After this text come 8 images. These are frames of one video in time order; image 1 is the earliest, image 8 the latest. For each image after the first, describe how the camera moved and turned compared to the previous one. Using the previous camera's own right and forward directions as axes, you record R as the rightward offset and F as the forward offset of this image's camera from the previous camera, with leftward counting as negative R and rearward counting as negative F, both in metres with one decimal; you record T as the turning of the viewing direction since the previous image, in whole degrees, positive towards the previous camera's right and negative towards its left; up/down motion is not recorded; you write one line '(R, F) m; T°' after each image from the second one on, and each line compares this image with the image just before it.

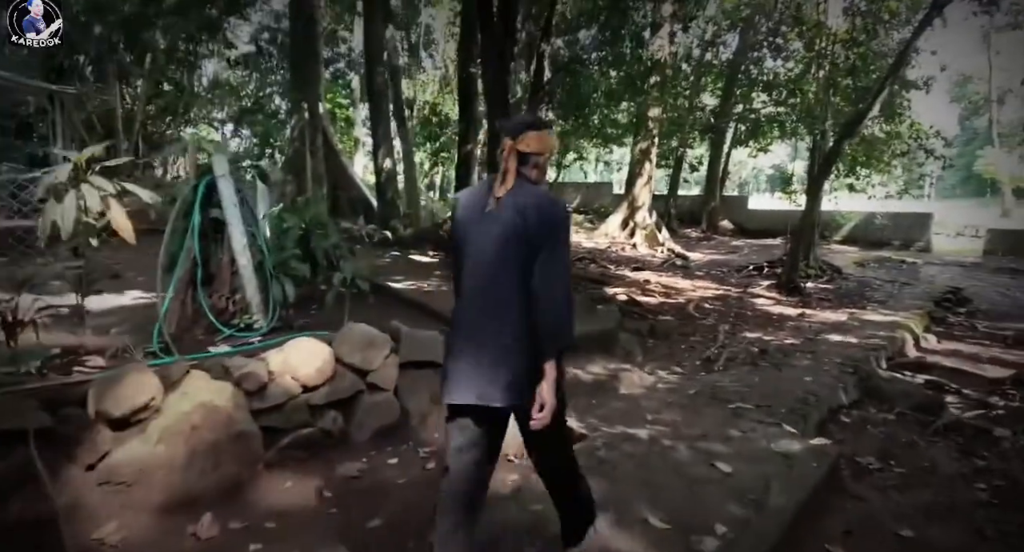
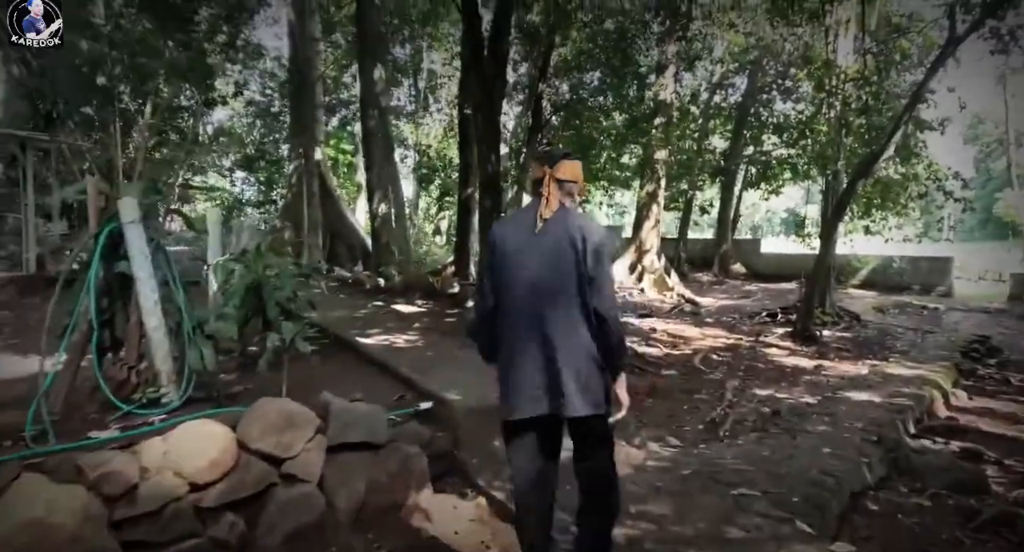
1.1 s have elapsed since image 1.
(+0.2, +0.3) m; -1°
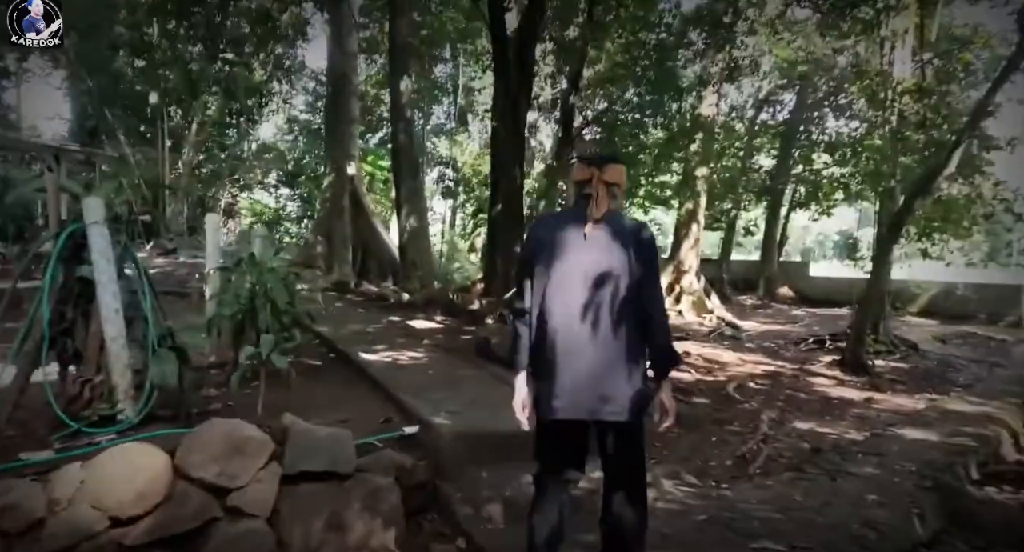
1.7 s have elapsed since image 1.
(+0.1, +0.2) m; -4°
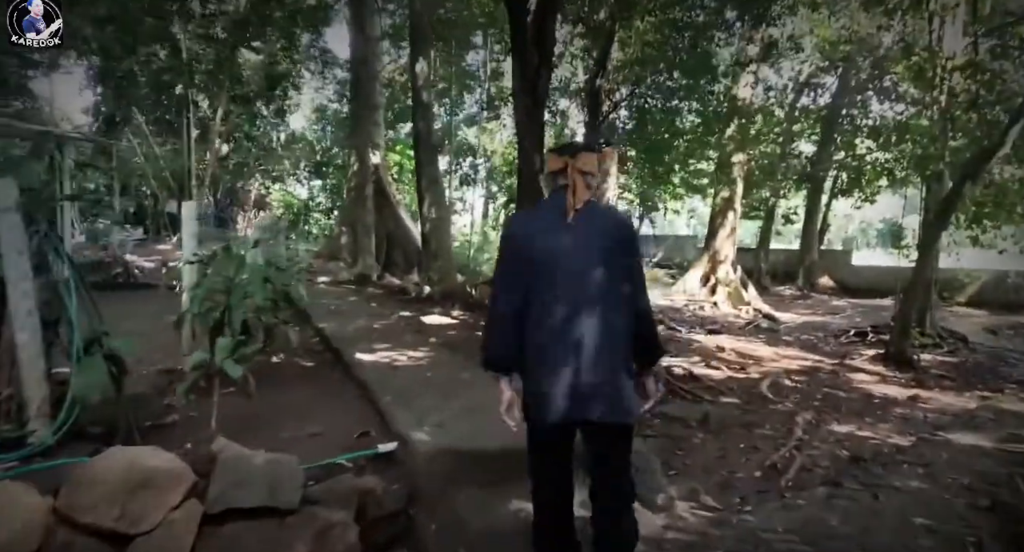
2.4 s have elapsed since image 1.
(+0.1, +0.2) m; -3°
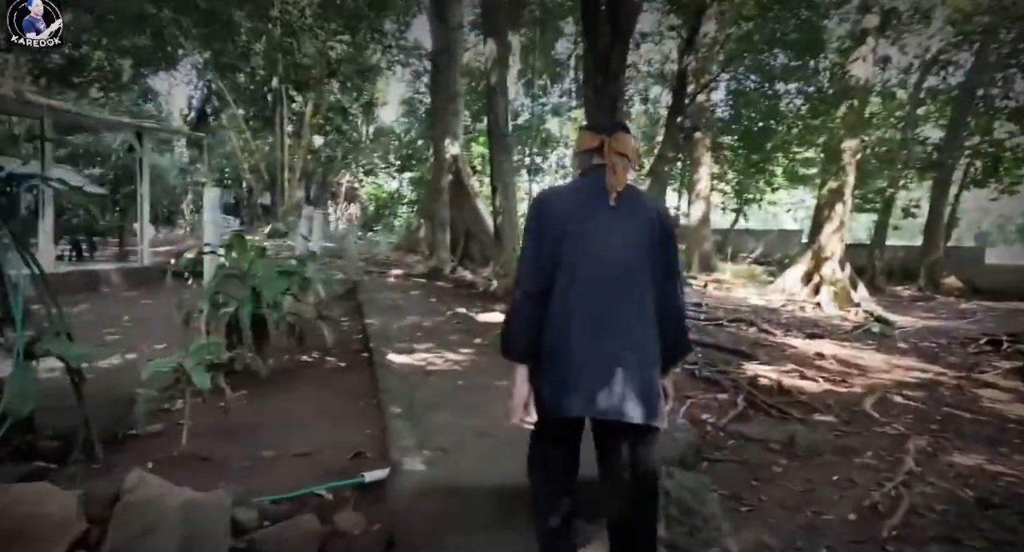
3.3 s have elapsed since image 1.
(+0.2, +0.3) m; -8°
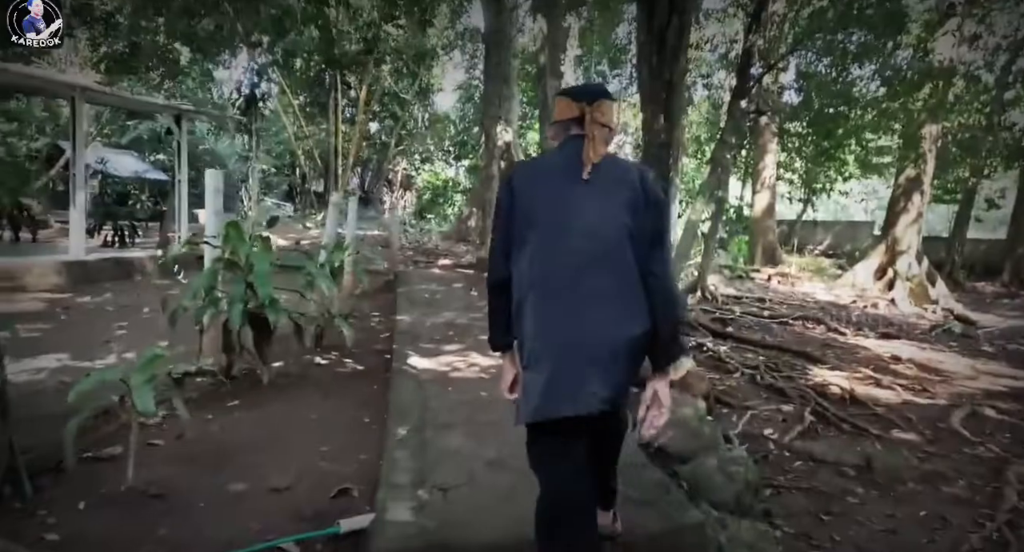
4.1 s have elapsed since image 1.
(+0.1, +0.3) m; -5°
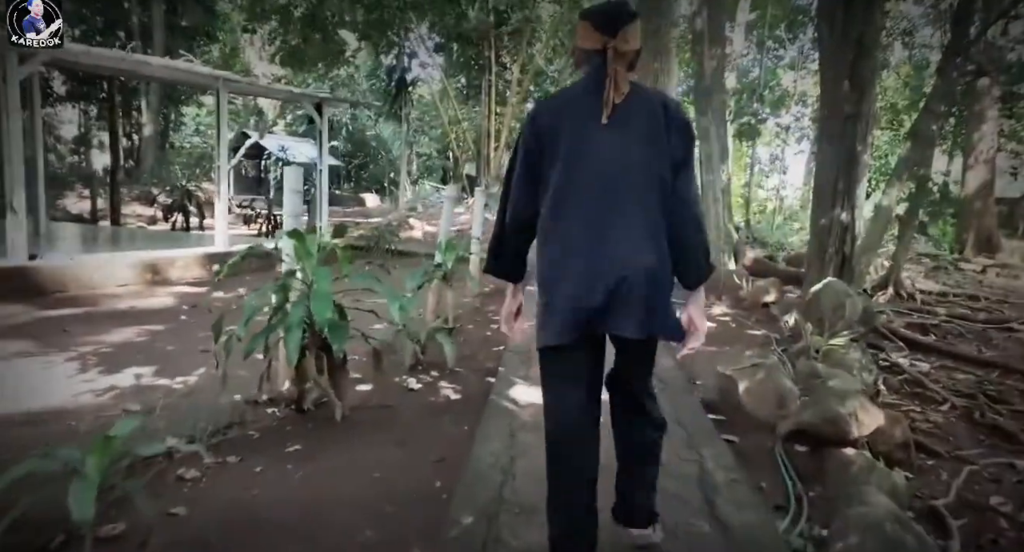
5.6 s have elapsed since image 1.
(+0.1, +0.5) m; -14°
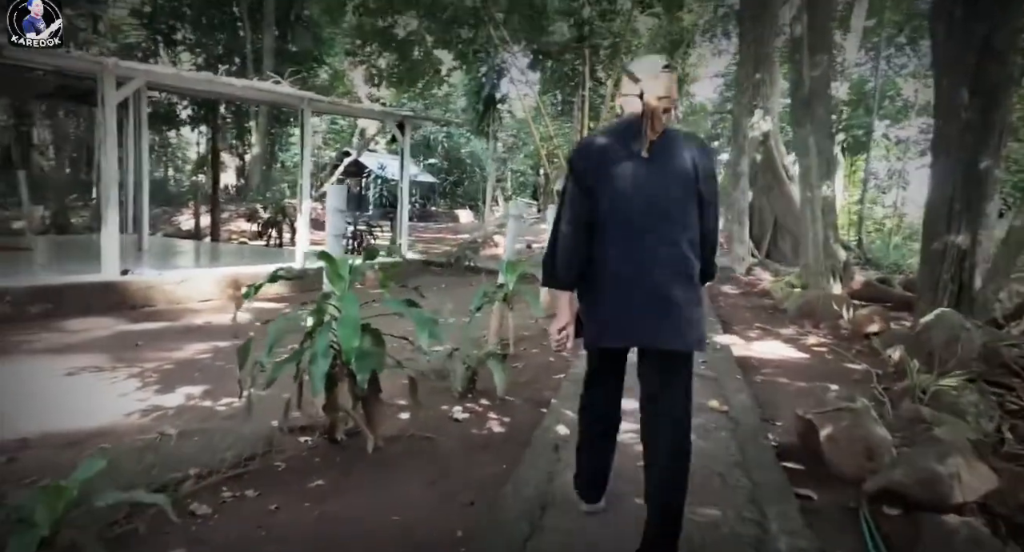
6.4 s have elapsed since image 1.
(+0.1, +0.1) m; -8°
